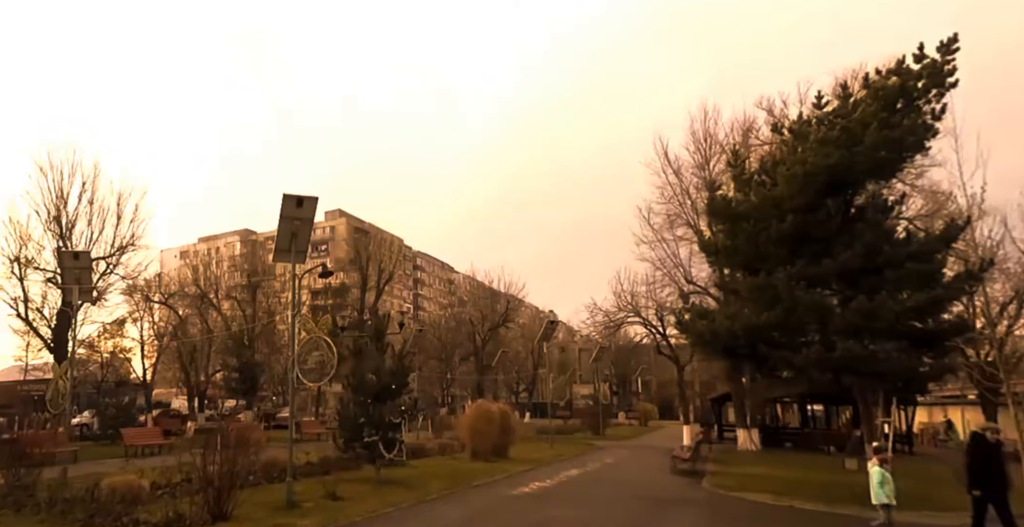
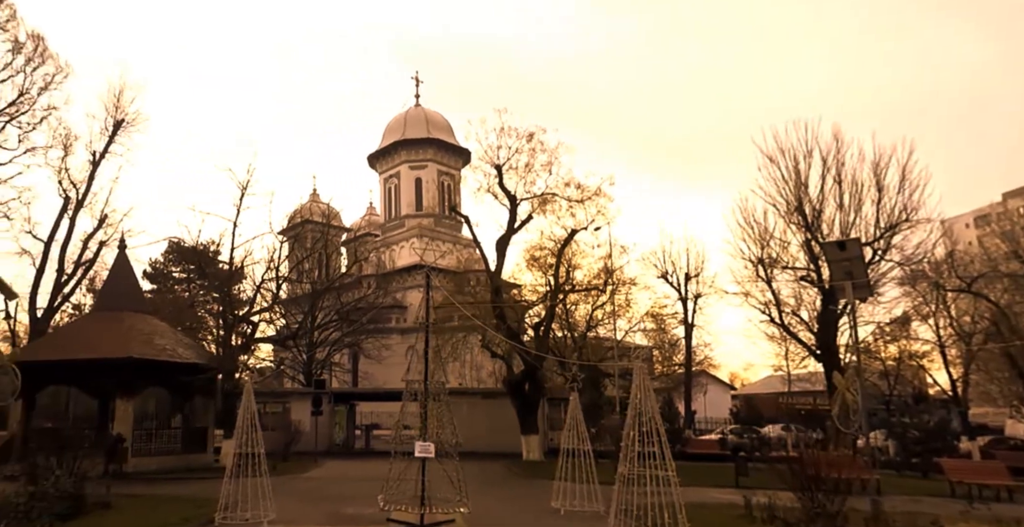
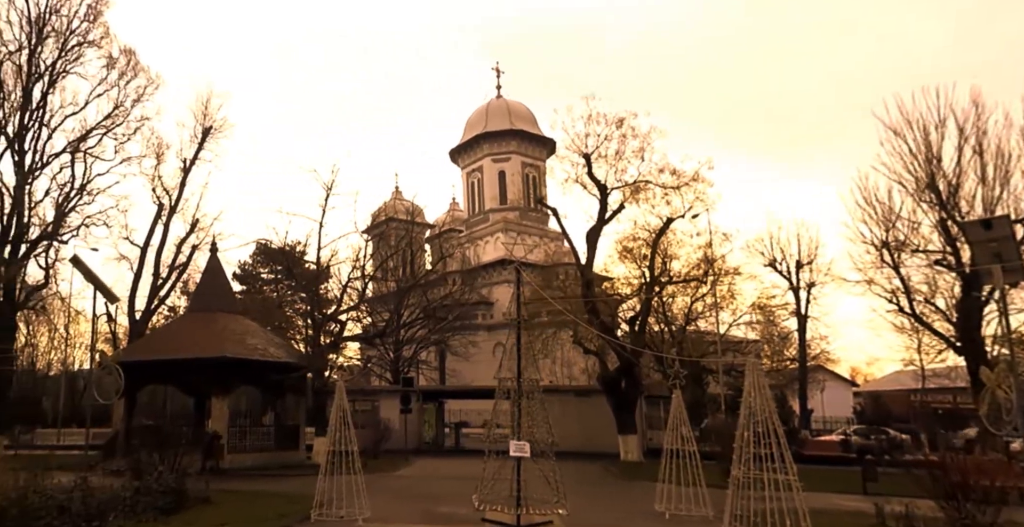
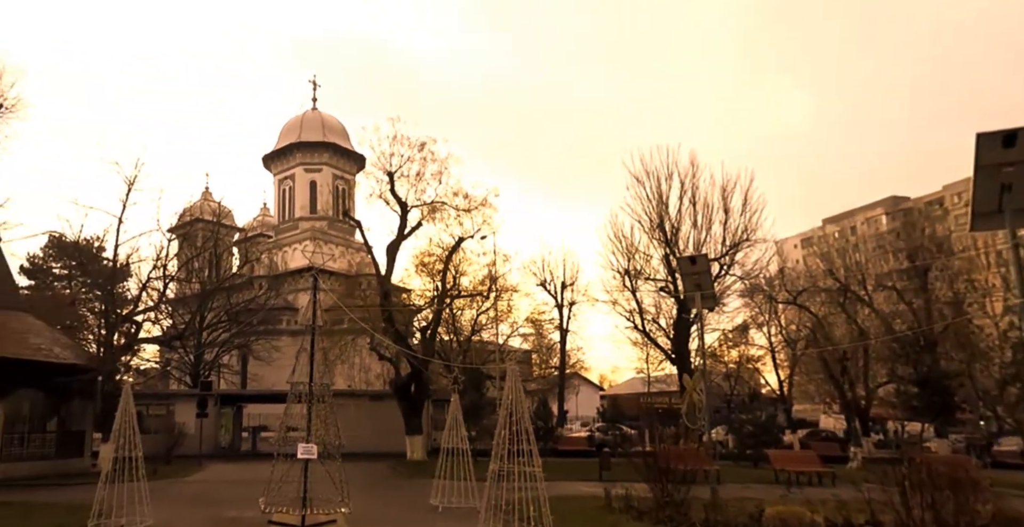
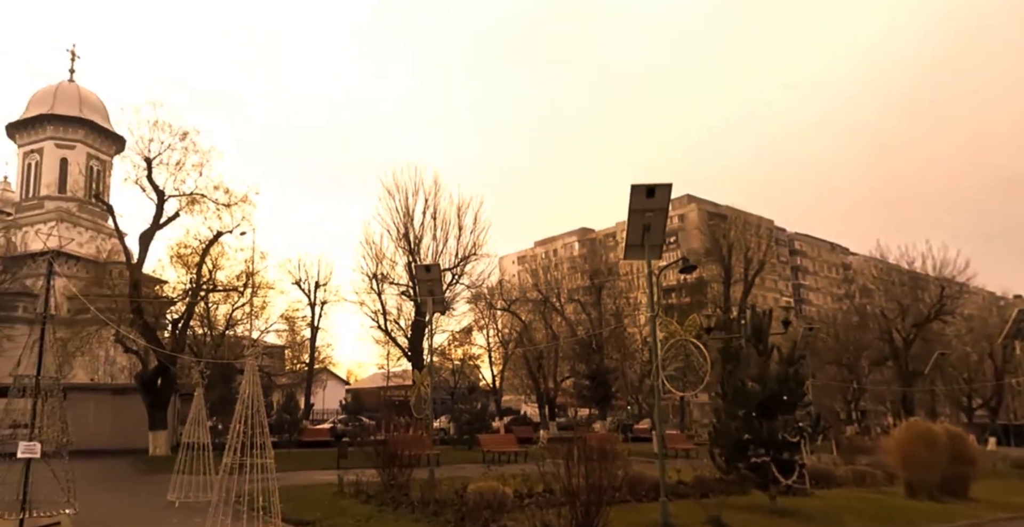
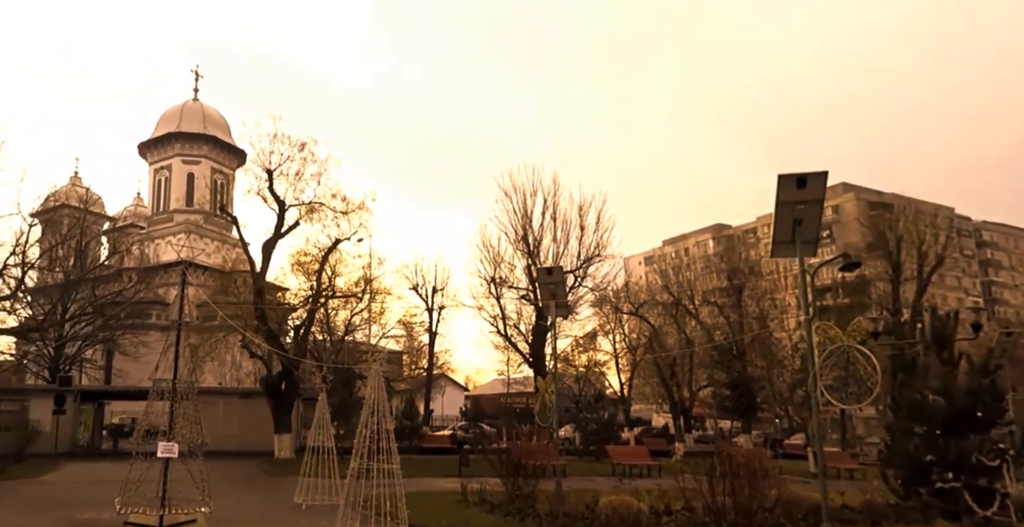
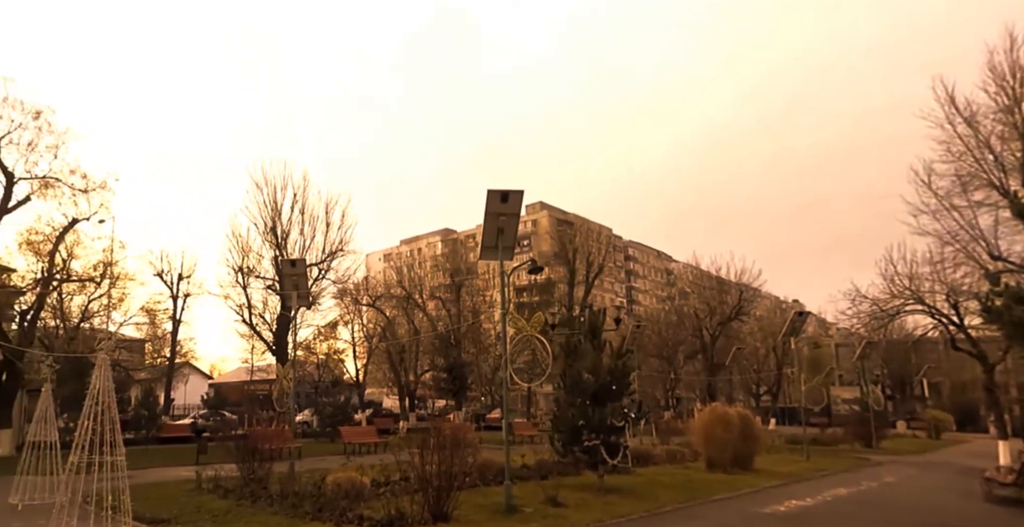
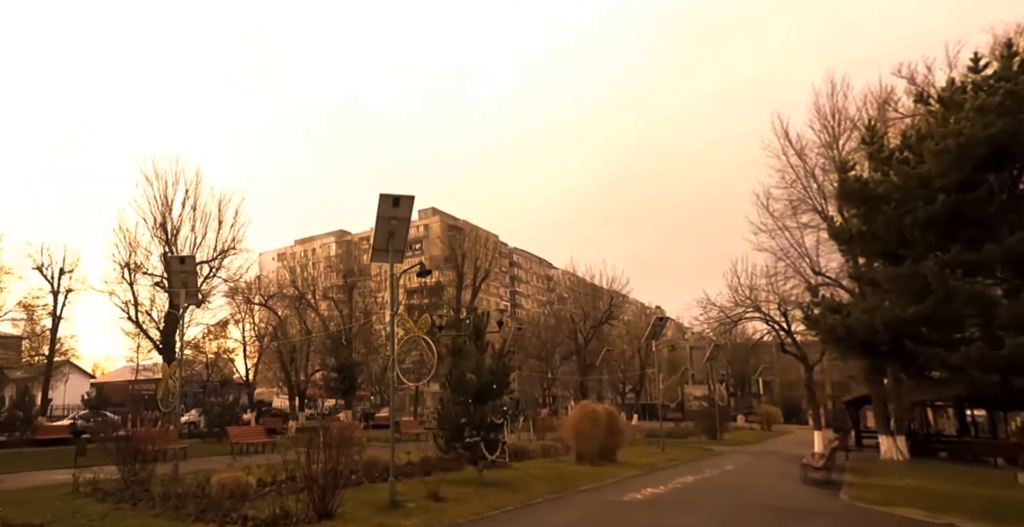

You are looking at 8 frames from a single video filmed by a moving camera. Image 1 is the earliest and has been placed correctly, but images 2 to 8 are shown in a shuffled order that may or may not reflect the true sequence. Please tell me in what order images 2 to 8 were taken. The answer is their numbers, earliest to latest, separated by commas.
8, 7, 5, 6, 4, 2, 3
